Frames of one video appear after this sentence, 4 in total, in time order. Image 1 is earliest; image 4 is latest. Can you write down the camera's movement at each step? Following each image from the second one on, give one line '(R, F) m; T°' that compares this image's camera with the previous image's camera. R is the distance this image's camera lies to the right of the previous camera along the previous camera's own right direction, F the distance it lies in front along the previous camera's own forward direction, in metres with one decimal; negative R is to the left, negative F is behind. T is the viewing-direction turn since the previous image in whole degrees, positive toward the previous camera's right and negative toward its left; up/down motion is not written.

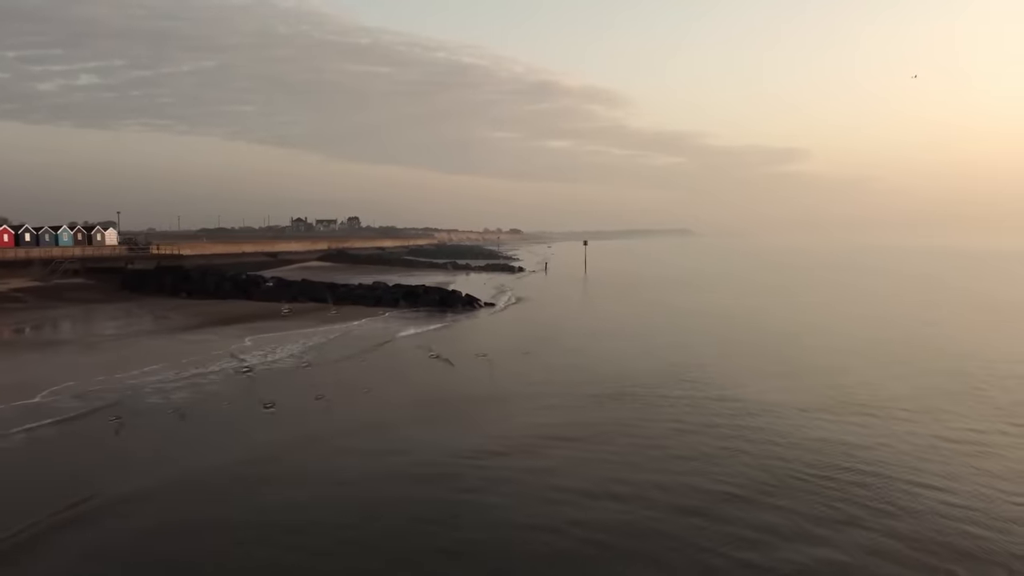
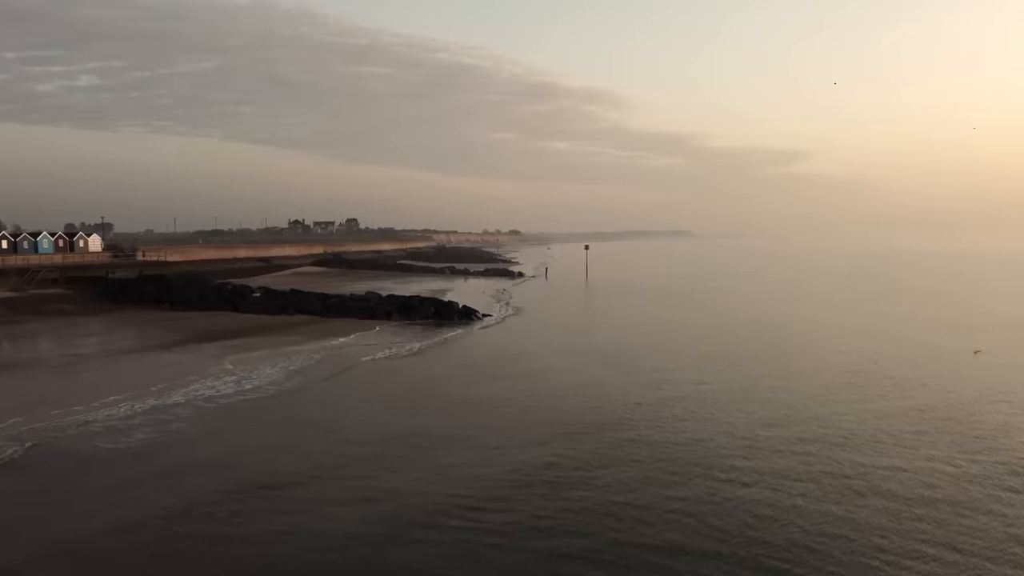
(-0.1, +1.1) m; 0°
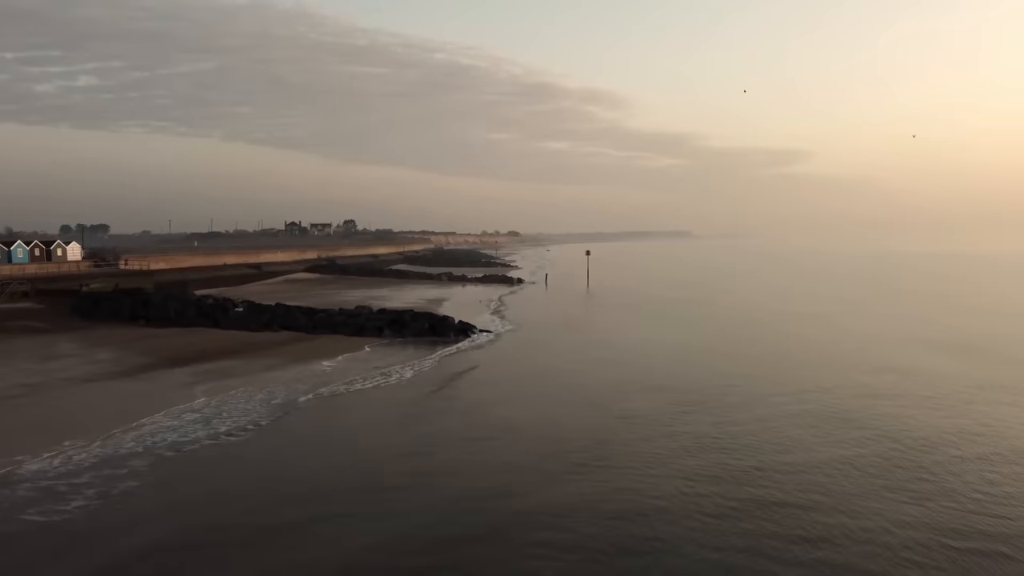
(0.0, +1.2) m; 0°
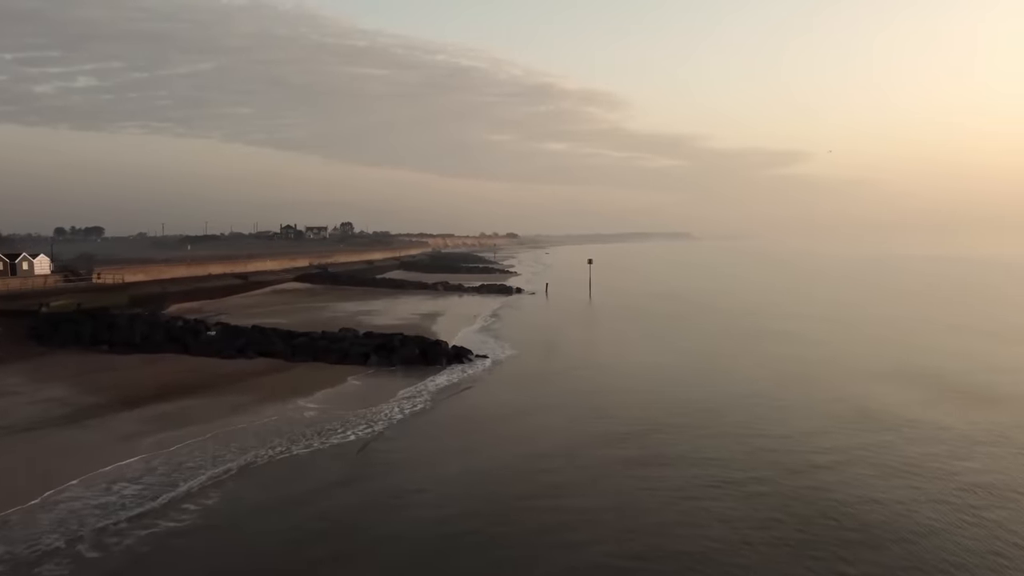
(0.0, +1.7) m; 0°
